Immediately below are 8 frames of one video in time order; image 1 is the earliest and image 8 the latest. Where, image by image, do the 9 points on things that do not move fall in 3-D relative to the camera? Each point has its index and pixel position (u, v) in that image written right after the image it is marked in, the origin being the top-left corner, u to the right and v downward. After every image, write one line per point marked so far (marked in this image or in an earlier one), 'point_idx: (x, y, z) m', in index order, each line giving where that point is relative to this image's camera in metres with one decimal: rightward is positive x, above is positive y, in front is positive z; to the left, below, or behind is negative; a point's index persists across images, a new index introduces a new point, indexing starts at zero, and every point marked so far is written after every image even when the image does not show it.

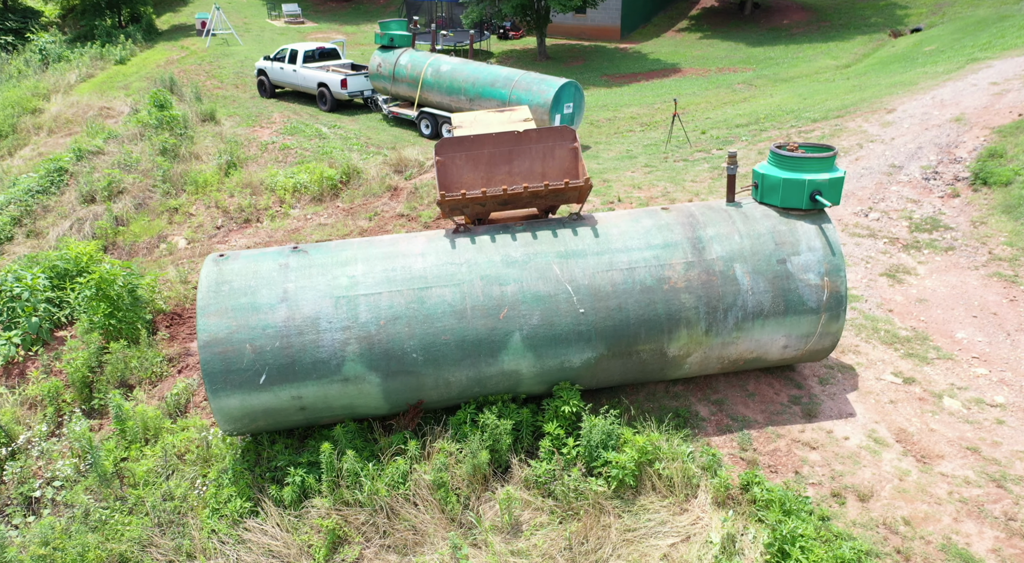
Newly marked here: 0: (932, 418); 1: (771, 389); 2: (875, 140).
0: (+3.7, -1.2, +5.6) m
1: (+2.5, -1.0, +6.1) m
2: (+7.8, +3.0, +13.6) m
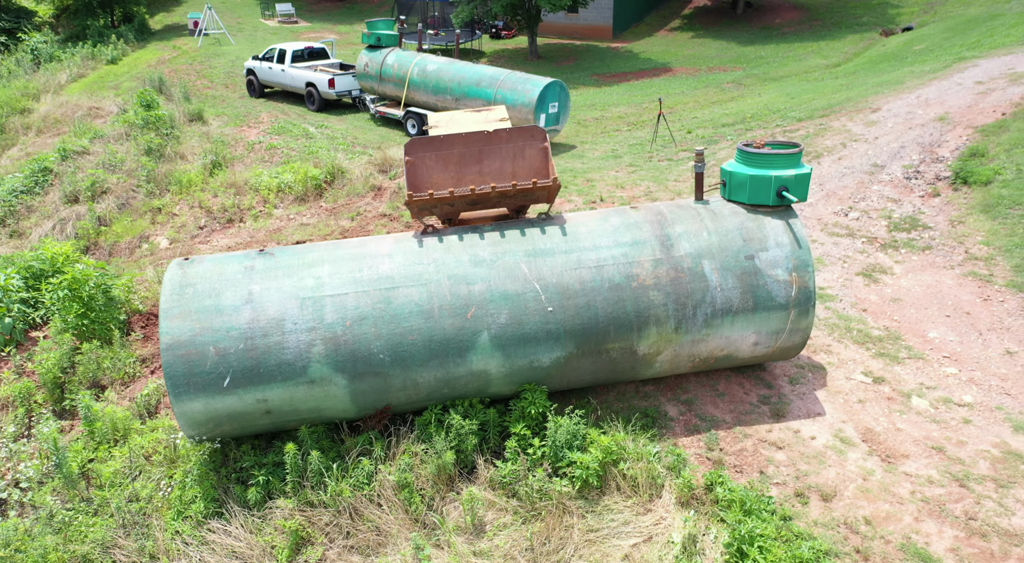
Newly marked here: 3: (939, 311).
0: (+3.4, -1.2, +5.6) m
1: (+2.2, -1.0, +6.1) m
2: (+7.4, +3.1, +13.6) m
3: (+4.7, -0.3, +7.1) m
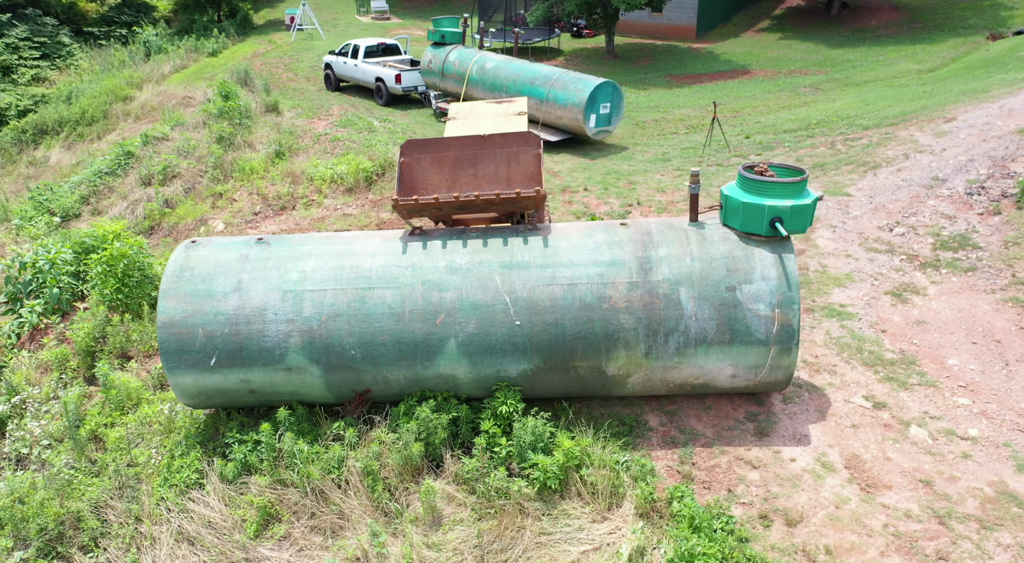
0: (+3.2, -1.4, +5.3) m
1: (+2.0, -1.1, +5.9) m
2: (+8.2, +2.6, +12.8) m
3: (+4.7, -0.6, +6.6) m
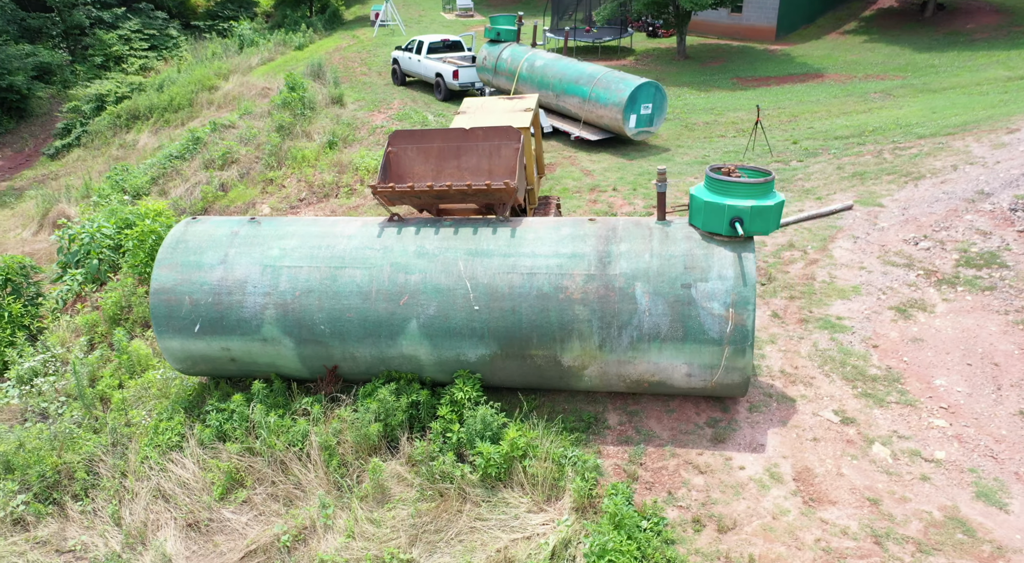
0: (+2.7, -1.5, +5.1) m
1: (+1.7, -1.2, +5.9) m
2: (+8.8, +2.3, +12.0) m
3: (+4.4, -0.8, +6.3) m
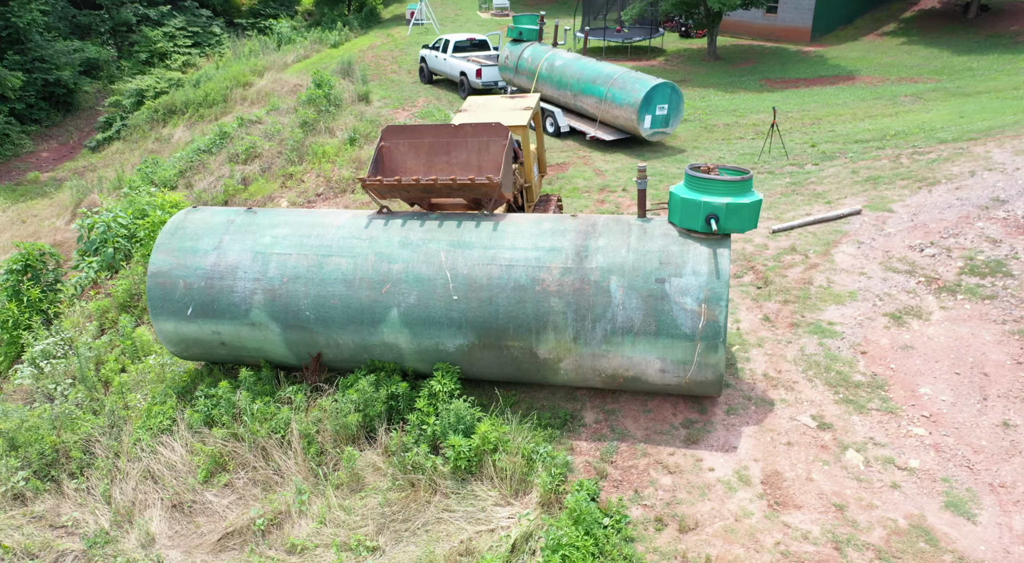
0: (+2.5, -1.5, +5.1) m
1: (+1.5, -1.2, +5.9) m
2: (+8.9, +2.1, +11.7) m
3: (+4.2, -0.8, +6.2) m
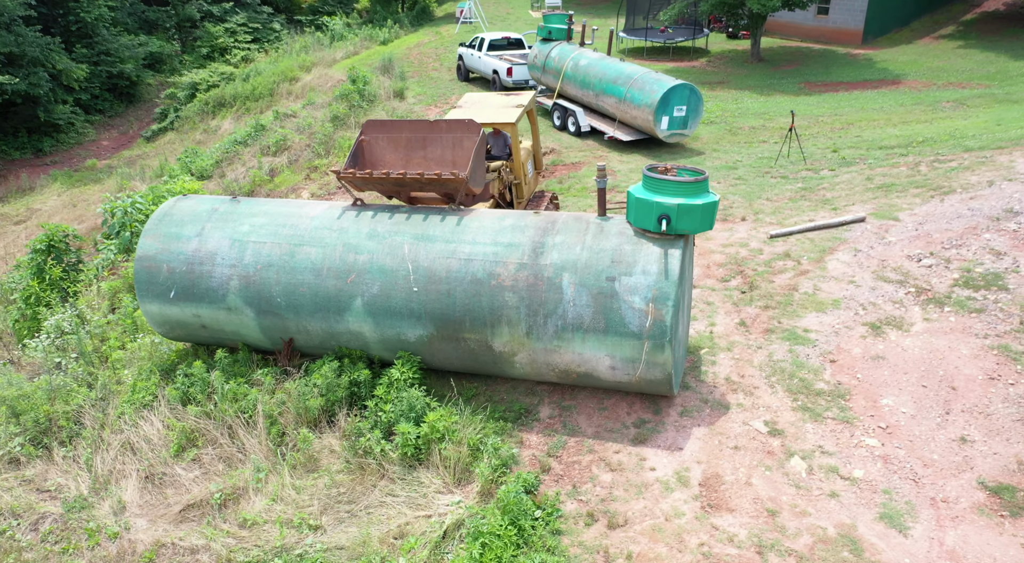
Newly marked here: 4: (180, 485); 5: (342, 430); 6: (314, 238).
0: (+2.0, -1.5, +5.1) m
1: (+1.1, -1.2, +6.0) m
2: (+8.9, +1.8, +11.3) m
3: (+3.8, -0.9, +6.0) m
4: (-3.0, -1.9, +5.8) m
5: (-1.5, -1.4, +5.8) m
6: (-1.9, +0.4, +6.2) m
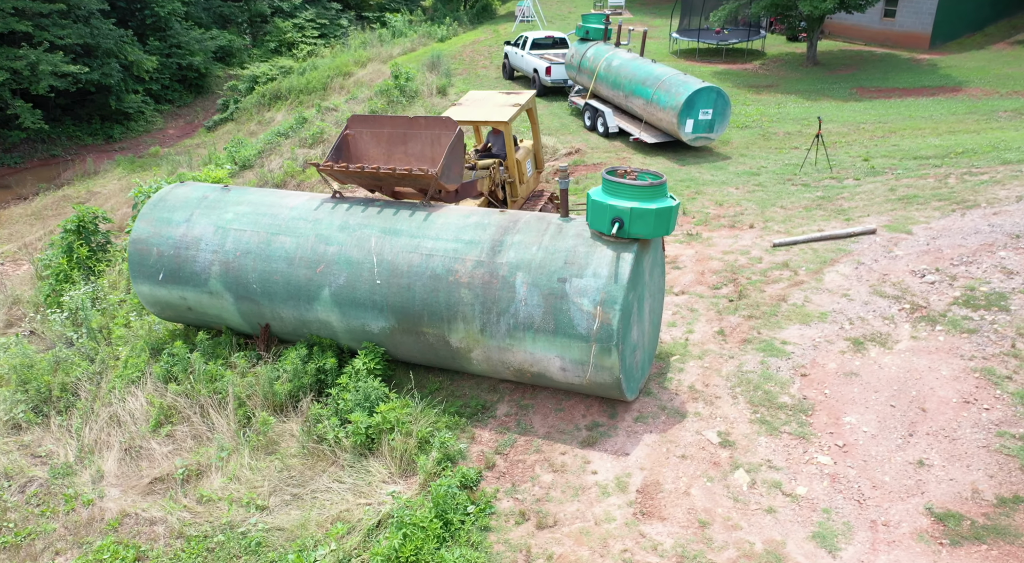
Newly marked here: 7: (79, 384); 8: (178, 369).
0: (+1.5, -1.6, +5.0) m
1: (+0.7, -1.2, +6.0) m
2: (+9.0, +1.5, +10.7) m
3: (+3.4, -1.1, +5.8) m
4: (-3.5, -1.7, +6.1) m
5: (-2.0, -1.3, +6.0) m
6: (-2.2, +0.5, +6.4) m
7: (-4.9, -1.2, +7.2) m
8: (-3.6, -0.9, +6.8) m
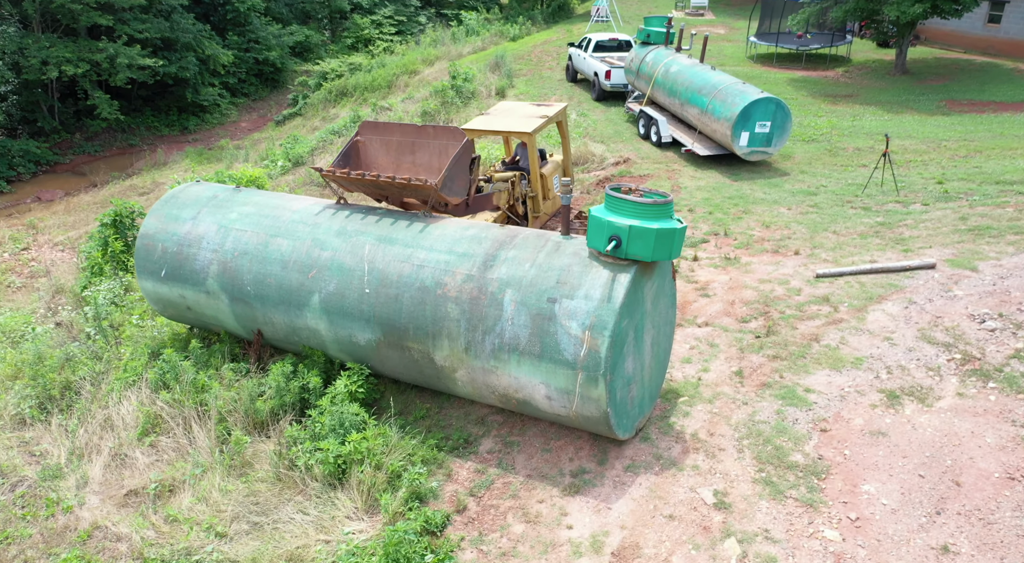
0: (+1.3, -1.9, +4.5) m
1: (+0.5, -1.5, +5.5) m
2: (+9.4, +0.7, +9.4) m
3: (+3.3, -1.5, +5.2) m
4: (-3.6, -1.8, +6.1) m
5: (-2.1, -1.4, +5.8) m
6: (-2.2, +0.4, +6.3) m
7: (-4.9, -1.2, +7.3) m
8: (-3.6, -1.0, +6.8) m
